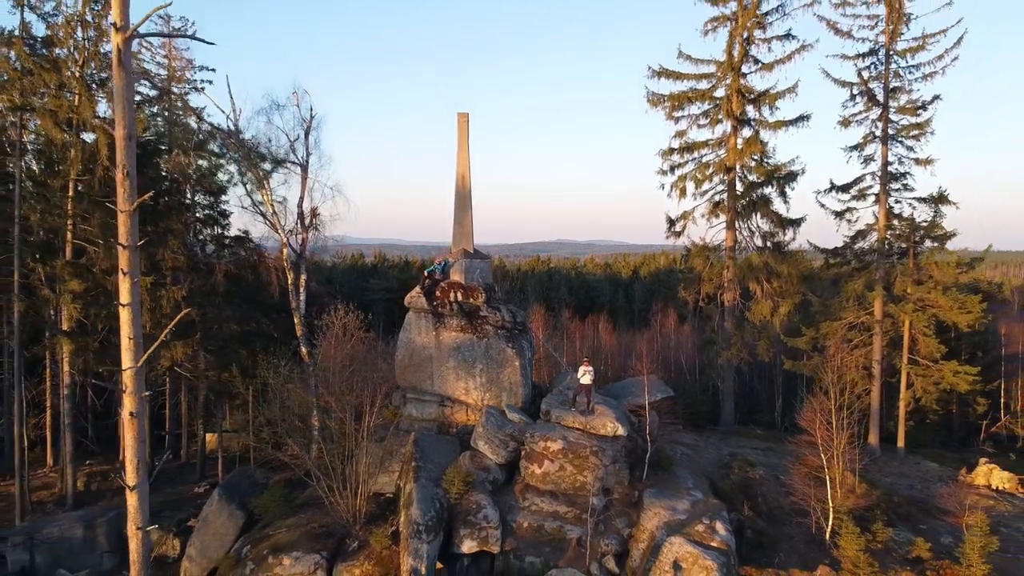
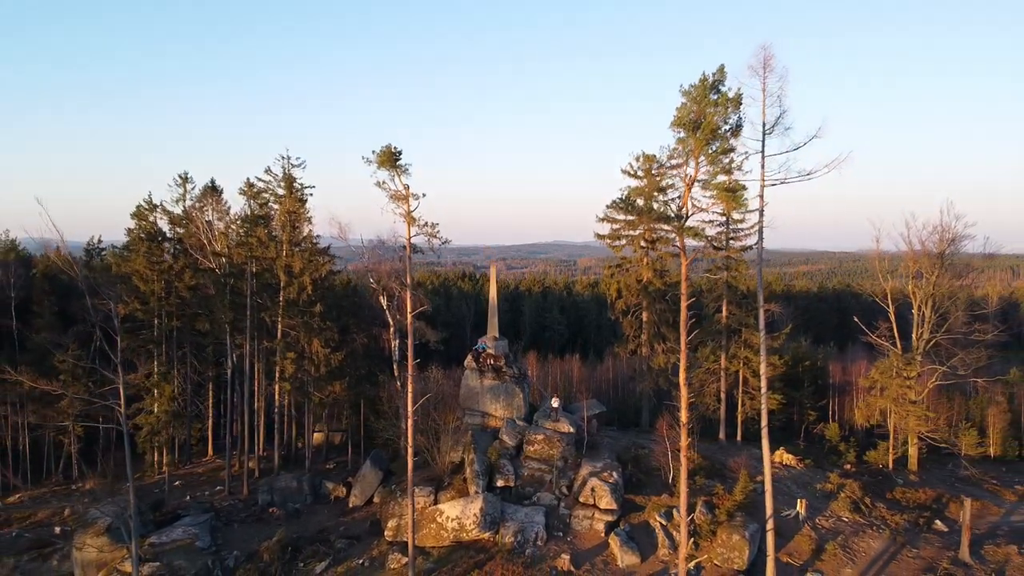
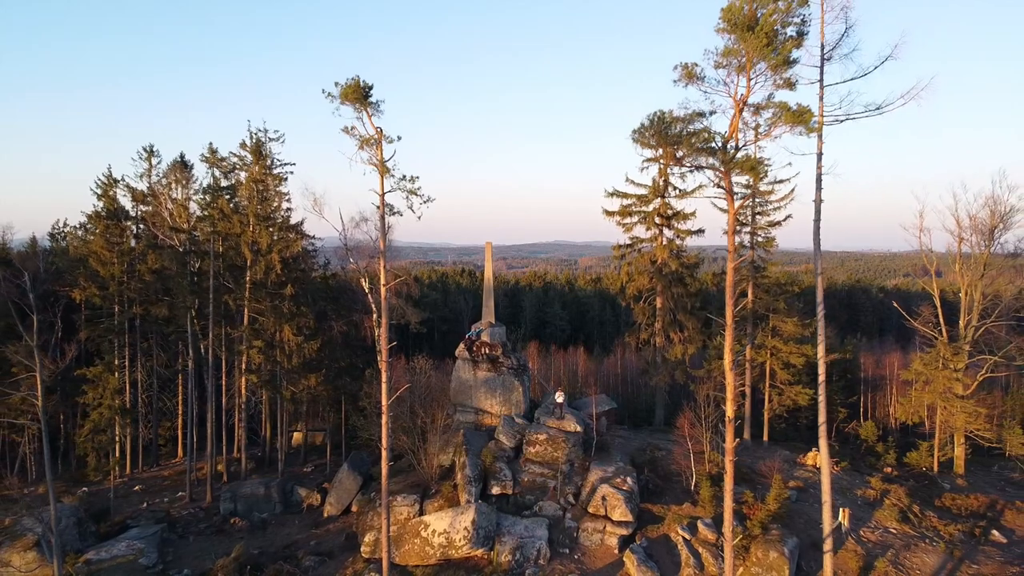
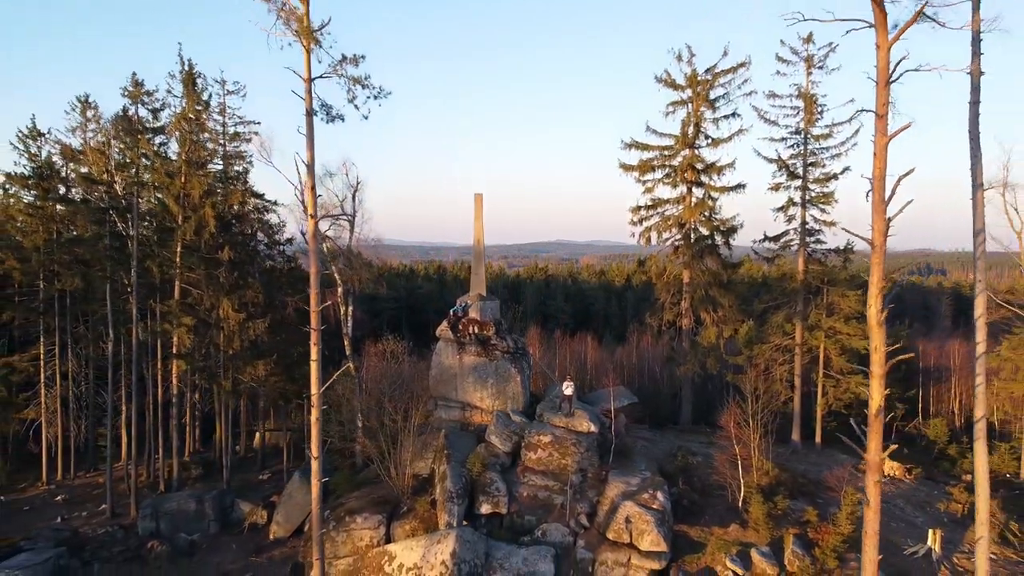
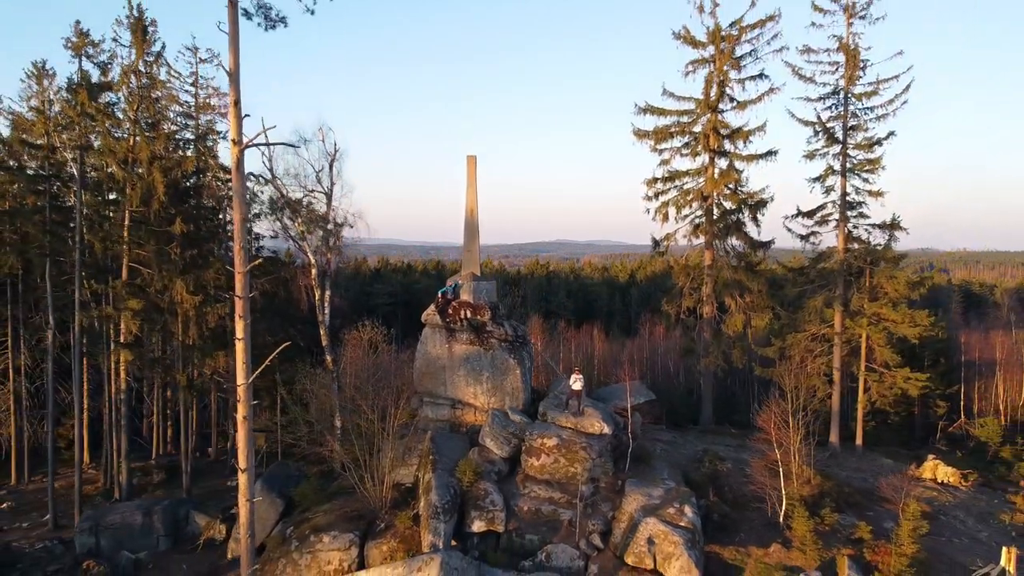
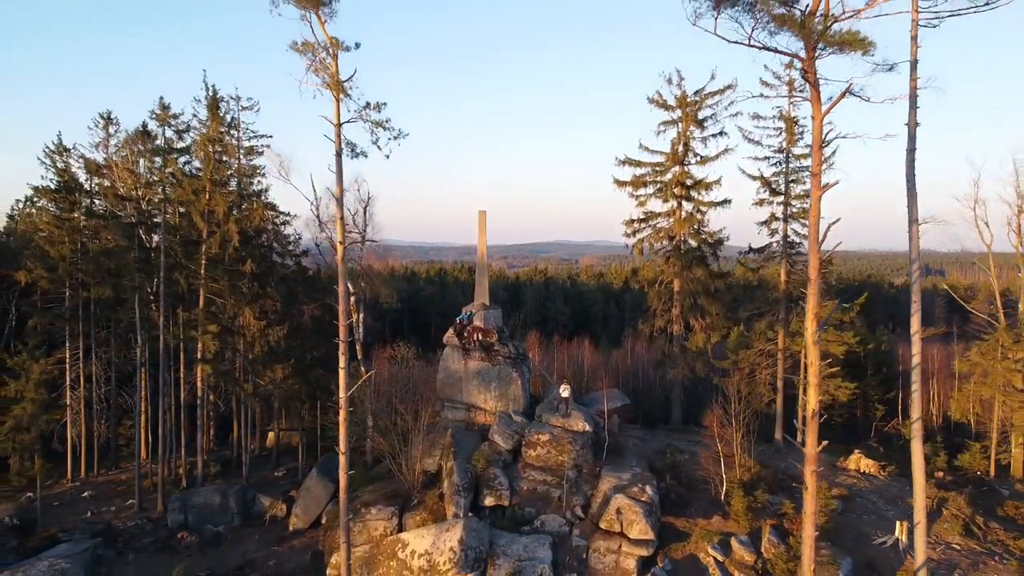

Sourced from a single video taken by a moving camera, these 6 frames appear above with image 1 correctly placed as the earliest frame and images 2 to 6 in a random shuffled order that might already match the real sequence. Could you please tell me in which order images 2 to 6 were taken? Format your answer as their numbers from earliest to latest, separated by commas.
5, 4, 6, 3, 2
